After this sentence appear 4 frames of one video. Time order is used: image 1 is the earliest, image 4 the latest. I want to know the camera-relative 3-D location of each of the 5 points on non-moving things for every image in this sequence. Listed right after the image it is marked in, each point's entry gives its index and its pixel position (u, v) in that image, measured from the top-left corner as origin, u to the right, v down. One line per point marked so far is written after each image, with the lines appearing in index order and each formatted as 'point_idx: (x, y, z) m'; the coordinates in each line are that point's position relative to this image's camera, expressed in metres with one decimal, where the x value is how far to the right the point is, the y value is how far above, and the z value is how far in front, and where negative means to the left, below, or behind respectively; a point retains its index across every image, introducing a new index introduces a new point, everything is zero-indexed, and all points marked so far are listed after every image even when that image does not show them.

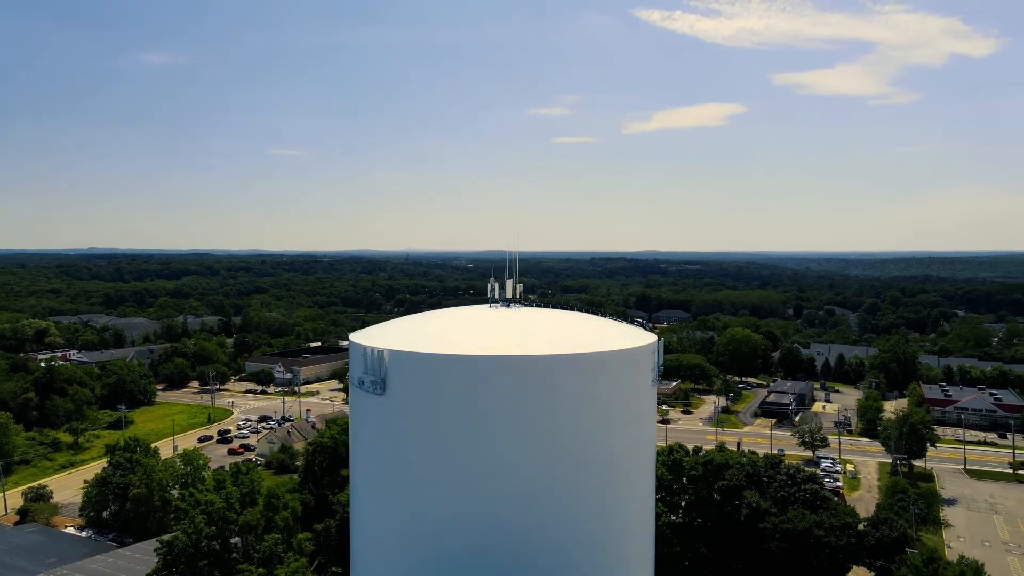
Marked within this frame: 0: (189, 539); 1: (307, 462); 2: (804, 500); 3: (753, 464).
0: (-5.6, -4.4, +12.8) m
1: (-5.0, -4.2, +17.8) m
2: (+5.8, -4.2, +14.6) m
3: (+5.1, -3.7, +15.4) m
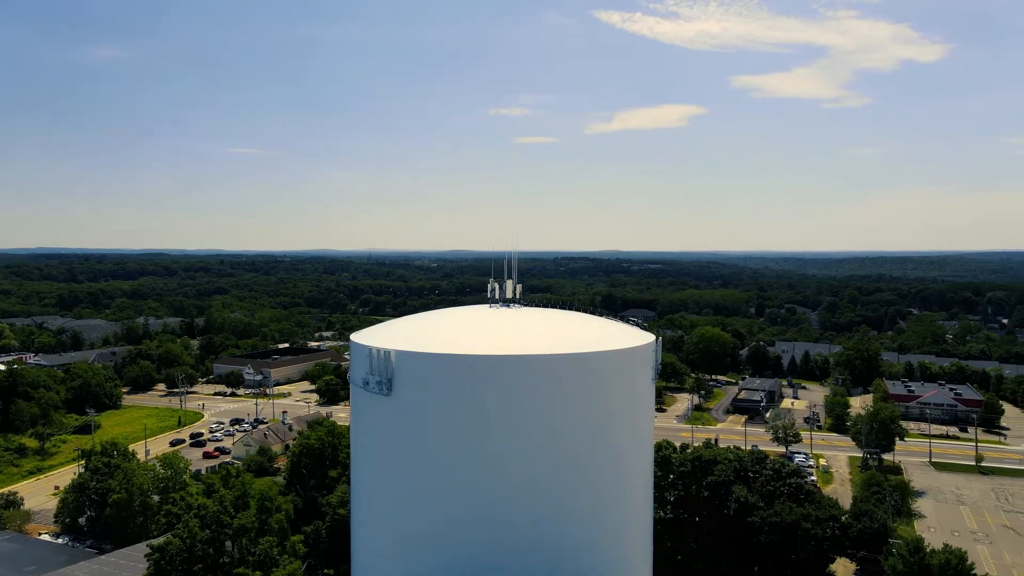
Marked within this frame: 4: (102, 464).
0: (-5.7, -4.4, +12.7) m
1: (-5.3, -4.2, +17.7) m
2: (+5.7, -4.2, +15.0) m
3: (+4.9, -3.7, +15.8) m
4: (-10.7, -4.6, +19.1) m
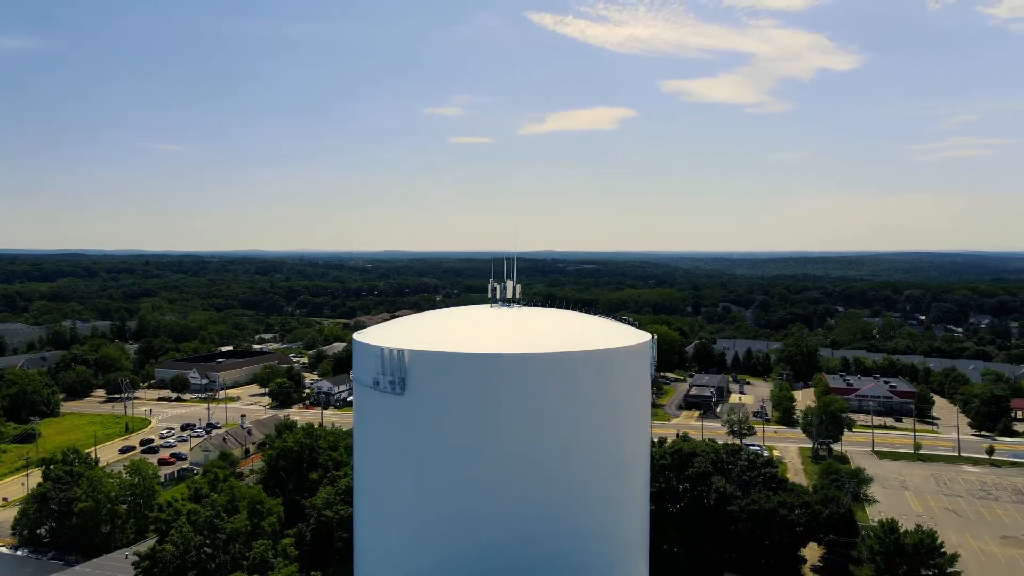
0: (-5.7, -4.4, +12.4) m
1: (-5.8, -4.3, +17.5) m
2: (+5.4, -4.2, +15.8) m
3: (+4.6, -3.7, +16.5) m
4: (-11.2, -4.6, +18.4) m
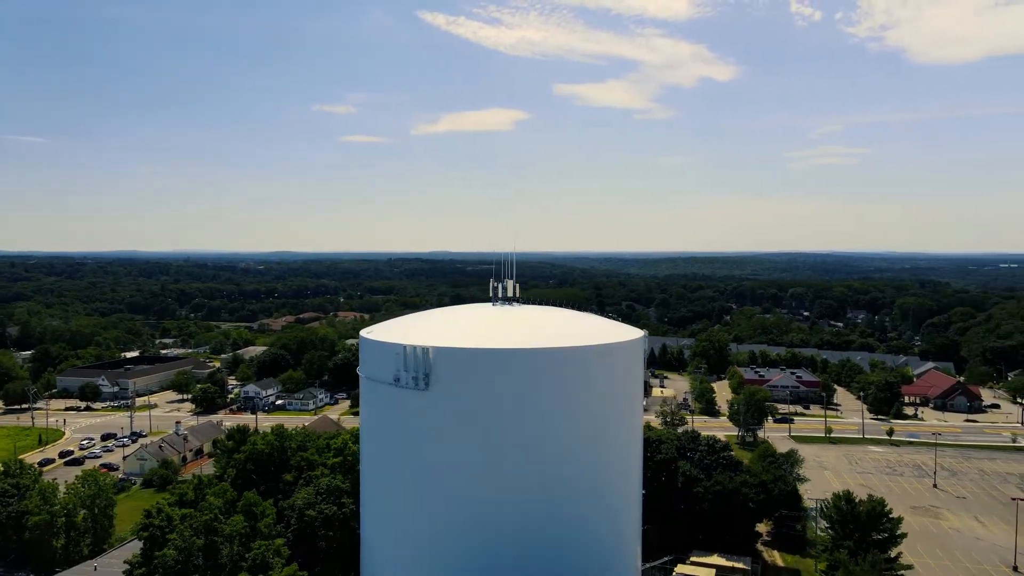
0: (-5.7, -4.5, +12.3) m
1: (-6.4, -4.3, +17.3) m
2: (+4.9, -4.1, +17.1) m
3: (+4.0, -3.6, +17.7) m
4: (-12.0, -4.7, +17.4) m
